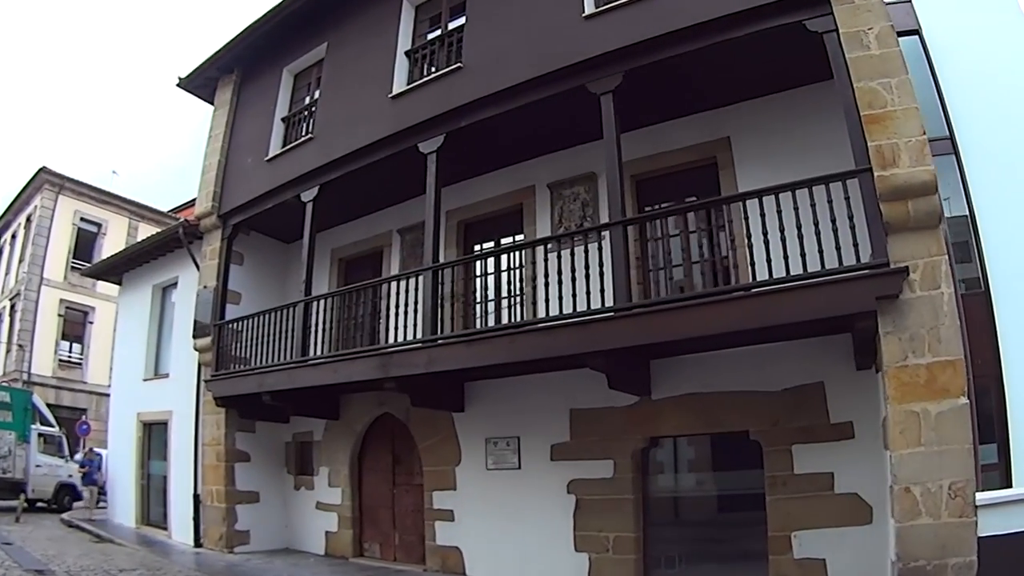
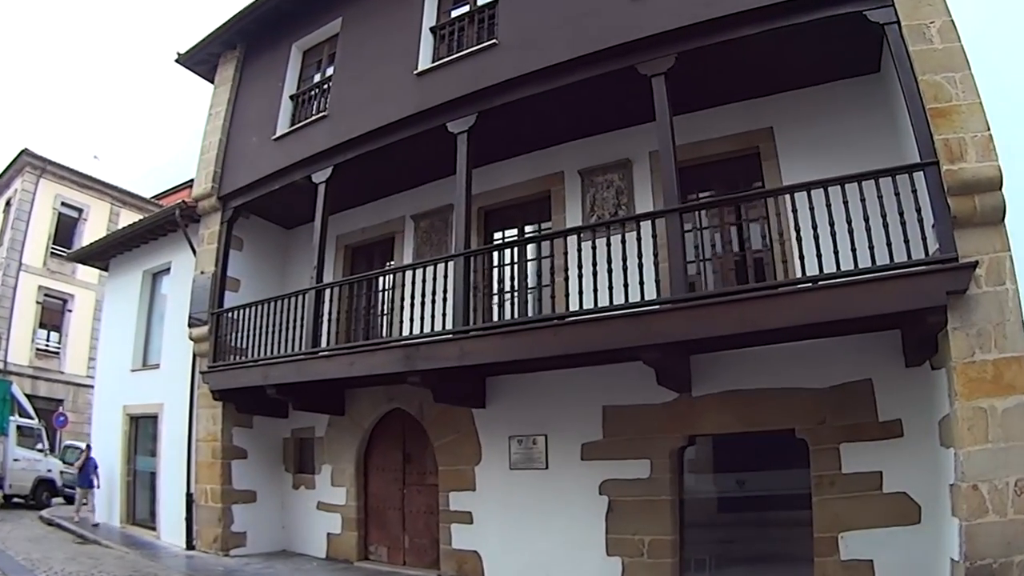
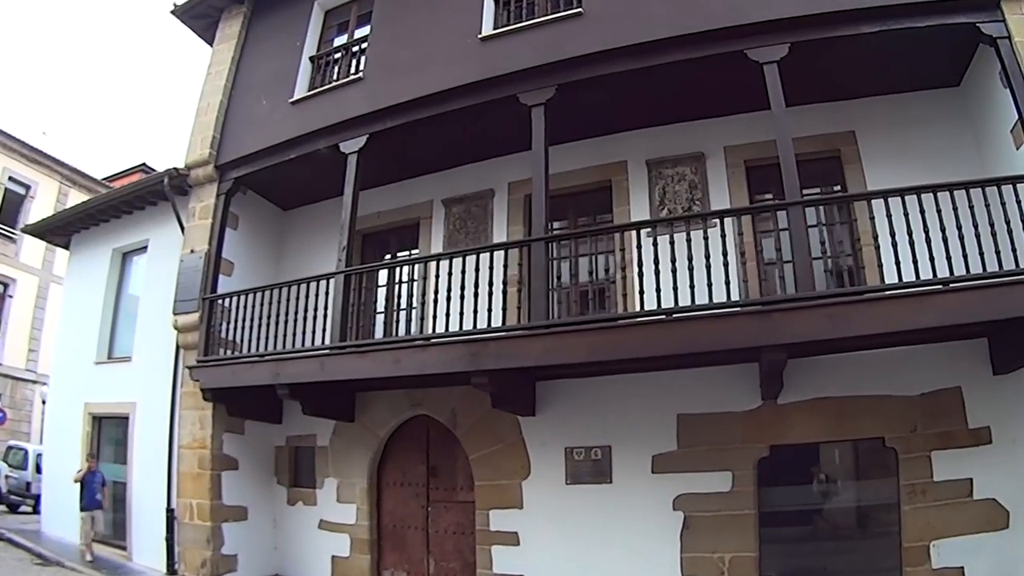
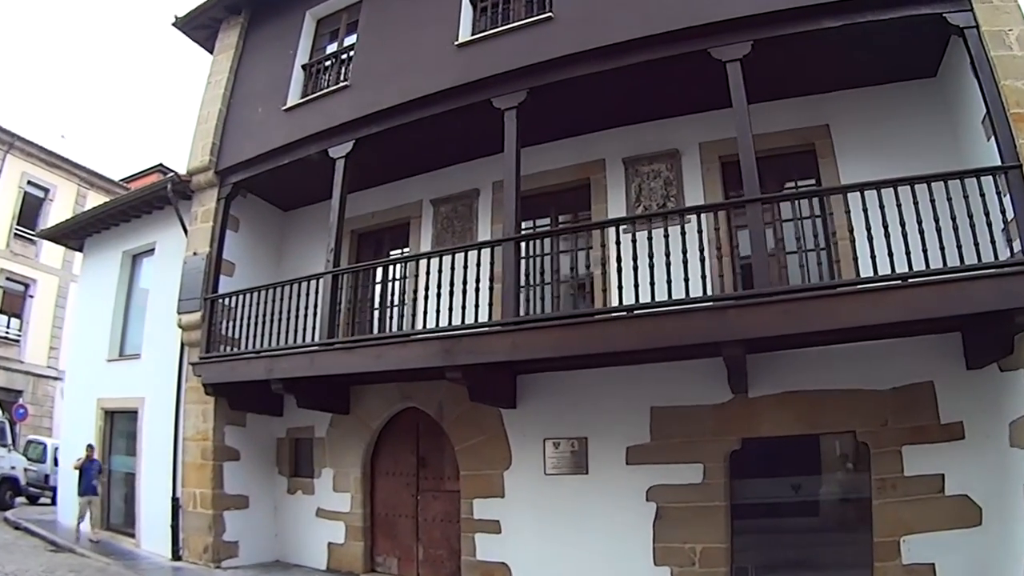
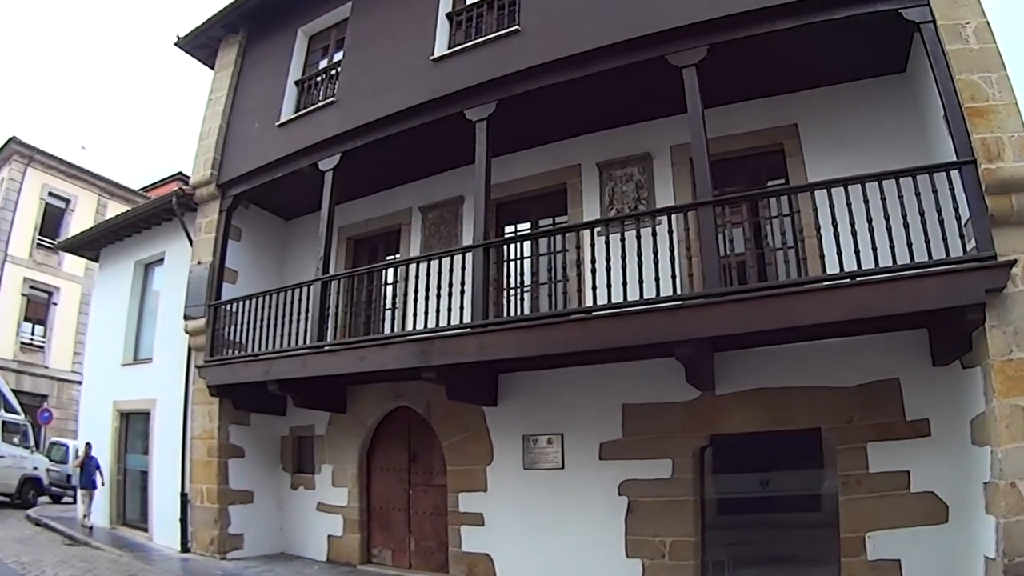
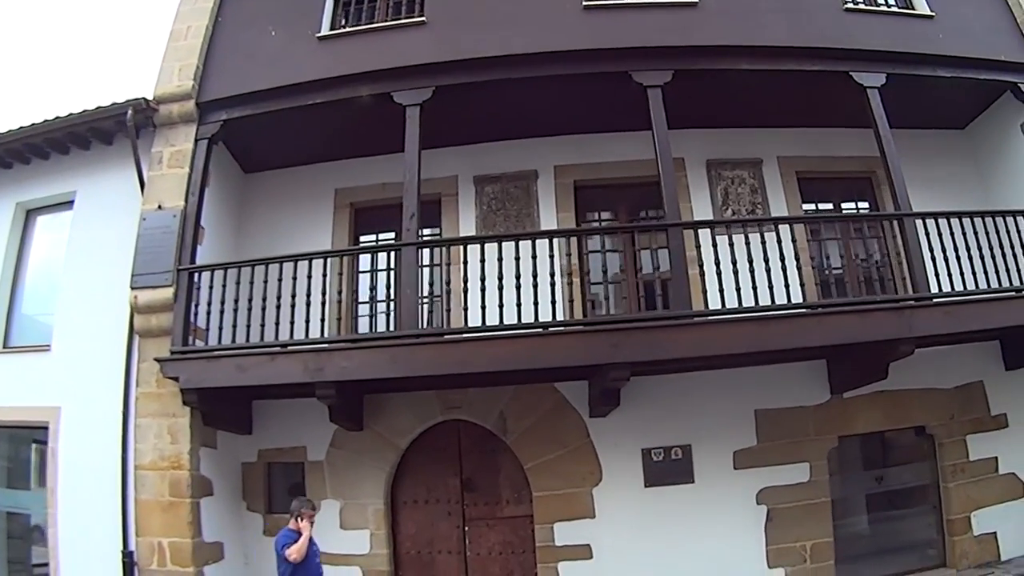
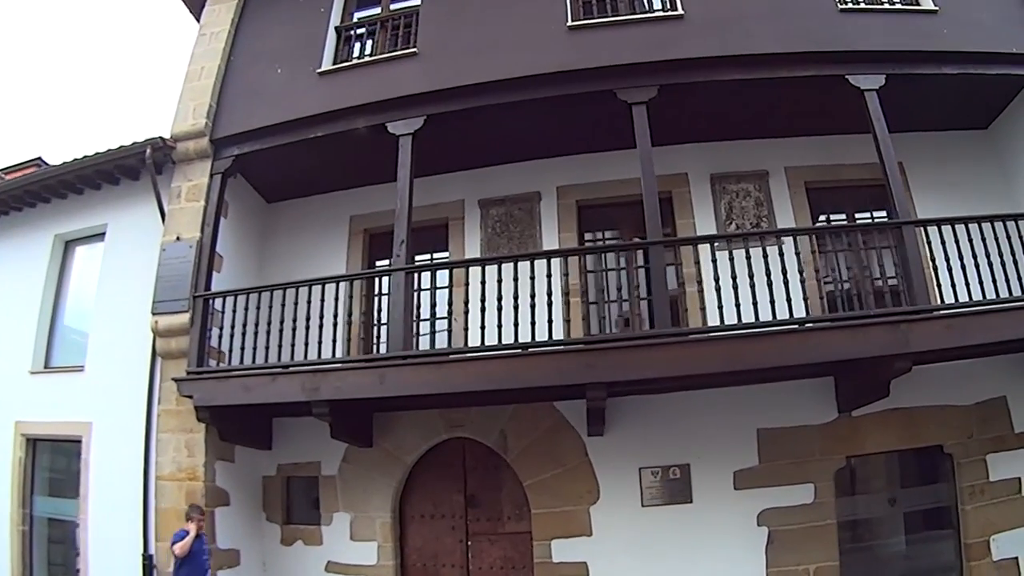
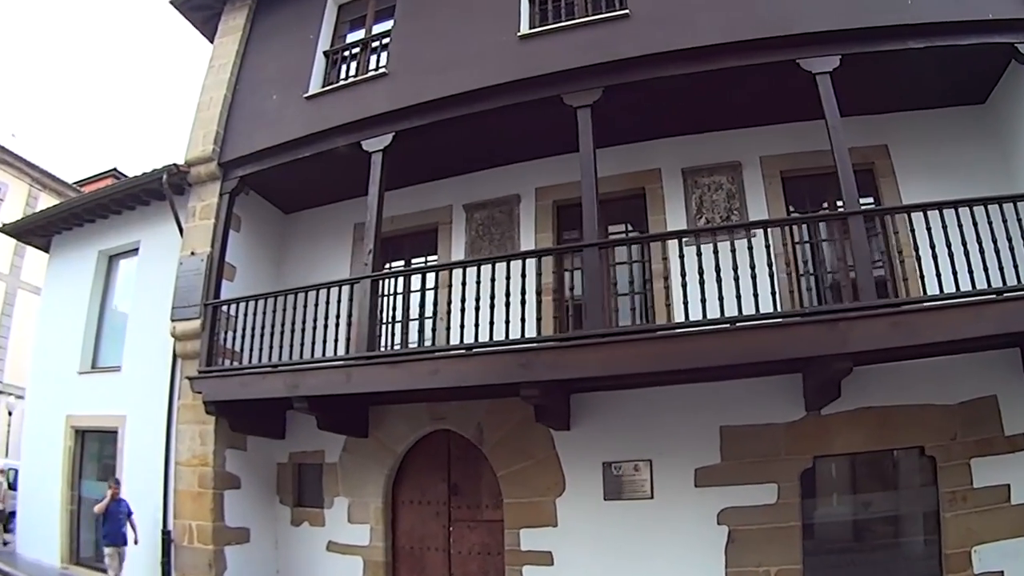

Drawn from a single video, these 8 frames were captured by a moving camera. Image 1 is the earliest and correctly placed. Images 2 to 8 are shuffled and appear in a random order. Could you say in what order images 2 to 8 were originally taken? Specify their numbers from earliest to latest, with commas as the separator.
2, 5, 4, 3, 8, 7, 6
